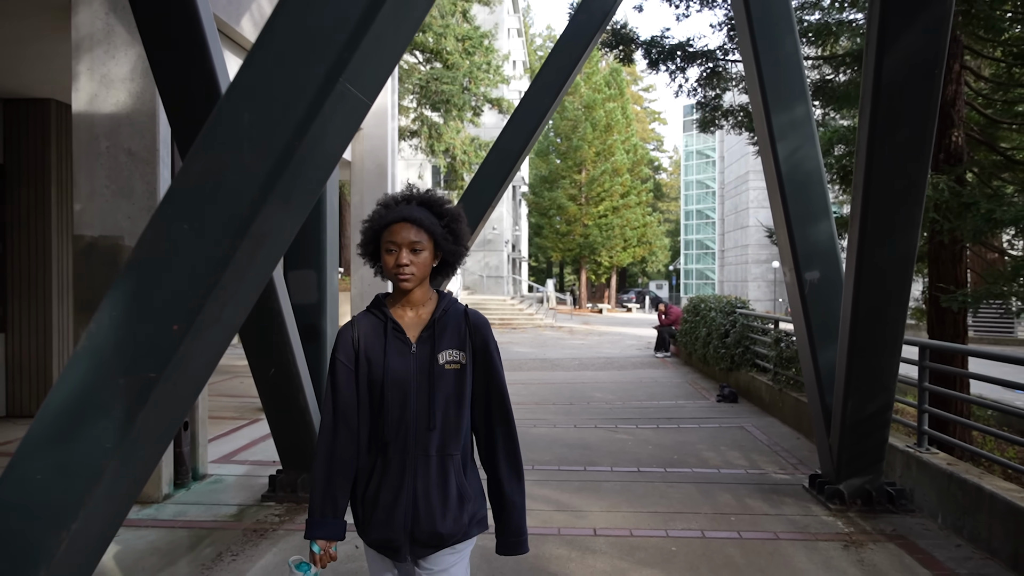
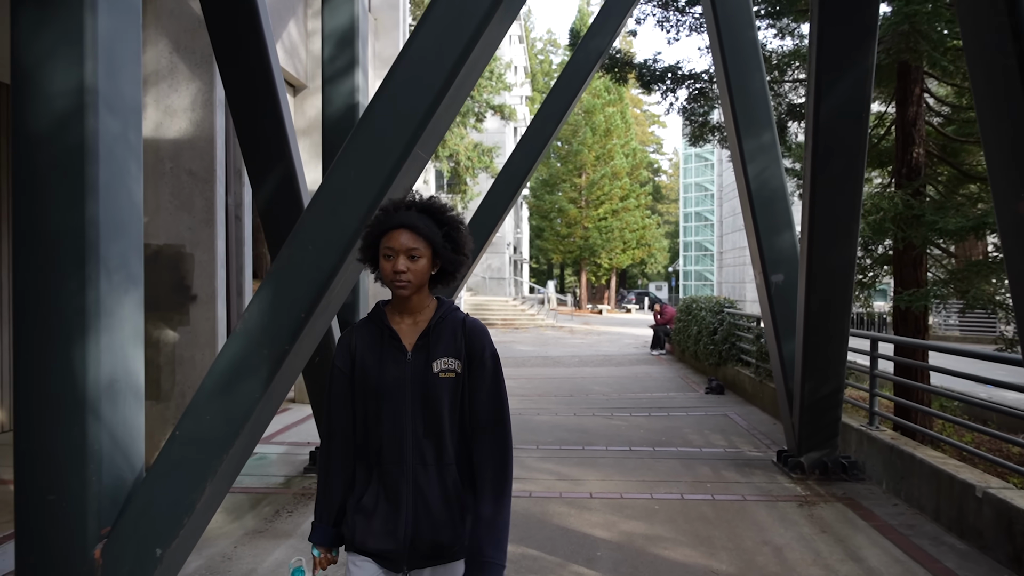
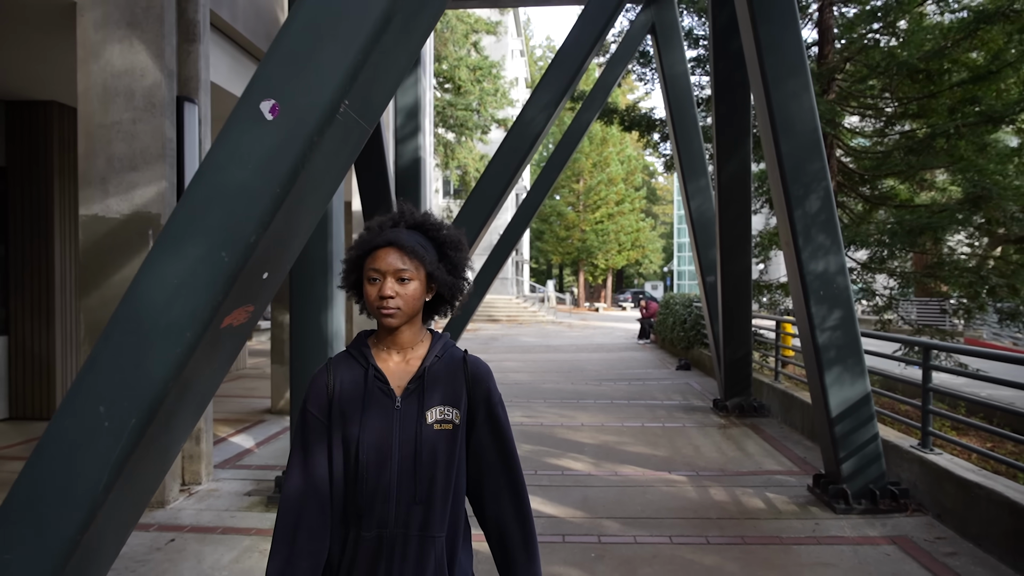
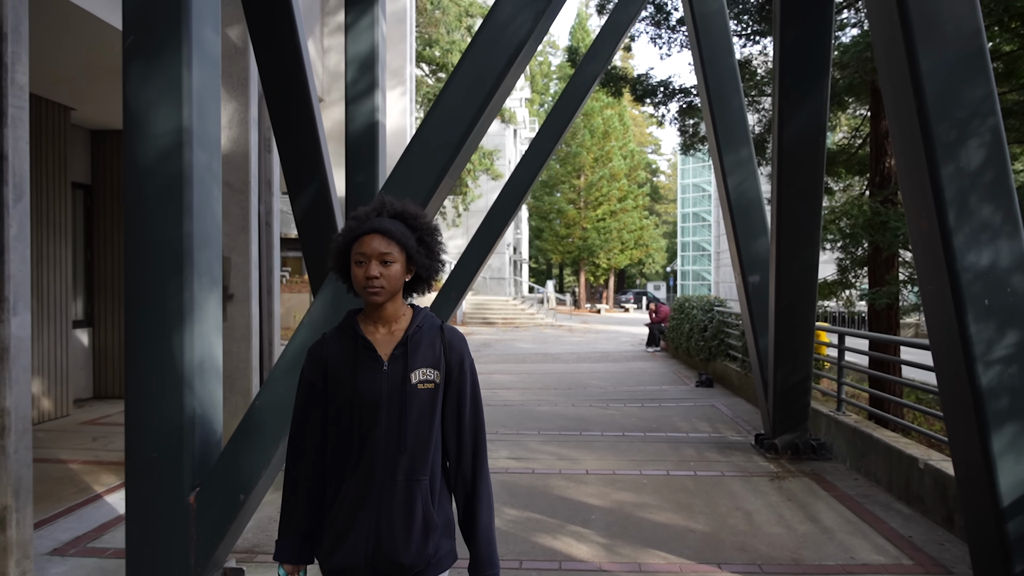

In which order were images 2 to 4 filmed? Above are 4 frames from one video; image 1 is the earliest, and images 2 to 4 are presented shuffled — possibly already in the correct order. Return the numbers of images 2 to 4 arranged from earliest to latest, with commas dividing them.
2, 4, 3
